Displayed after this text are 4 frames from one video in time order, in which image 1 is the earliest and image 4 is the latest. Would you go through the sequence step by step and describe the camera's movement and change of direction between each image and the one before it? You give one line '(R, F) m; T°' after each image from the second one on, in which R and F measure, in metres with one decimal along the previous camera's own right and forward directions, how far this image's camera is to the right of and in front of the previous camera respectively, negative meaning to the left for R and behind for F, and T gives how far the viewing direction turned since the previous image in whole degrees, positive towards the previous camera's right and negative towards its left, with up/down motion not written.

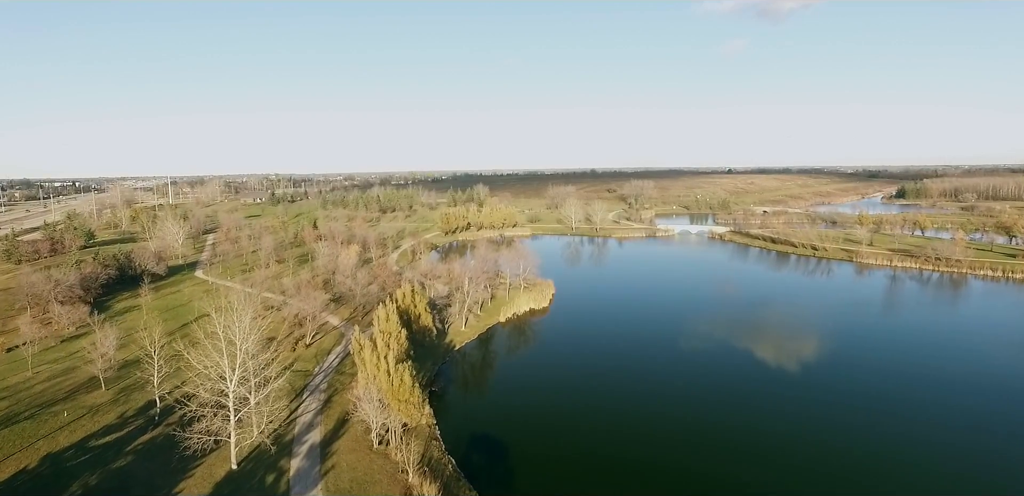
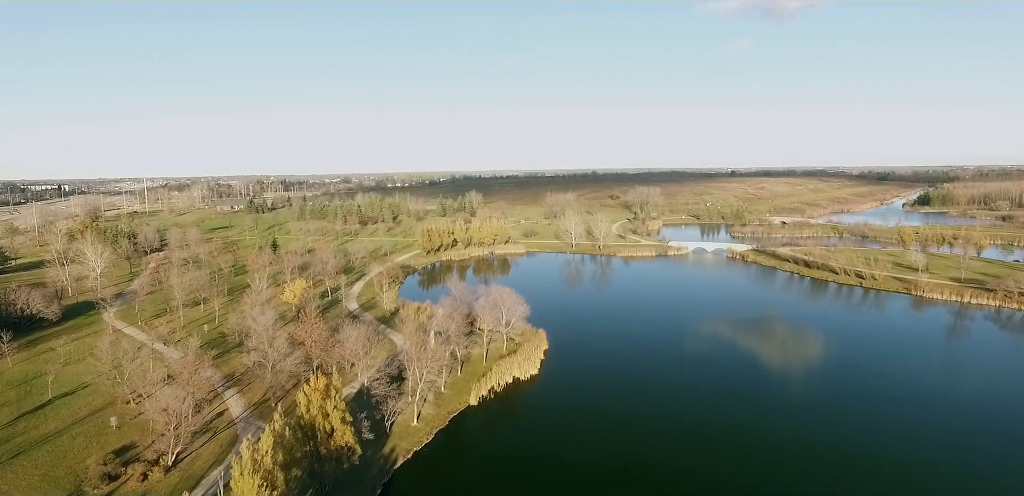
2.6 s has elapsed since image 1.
(+1.4, +10.0) m; 0°
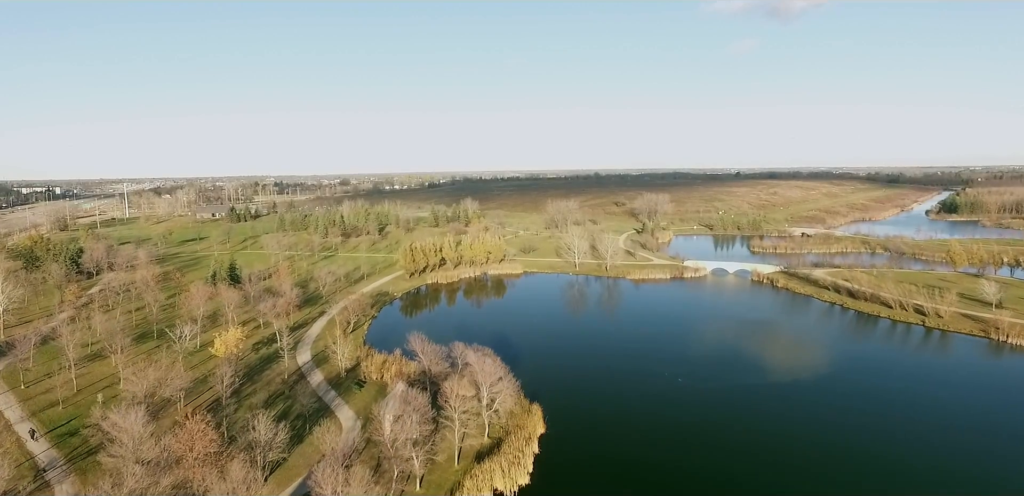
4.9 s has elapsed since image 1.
(+0.9, +8.6) m; 0°
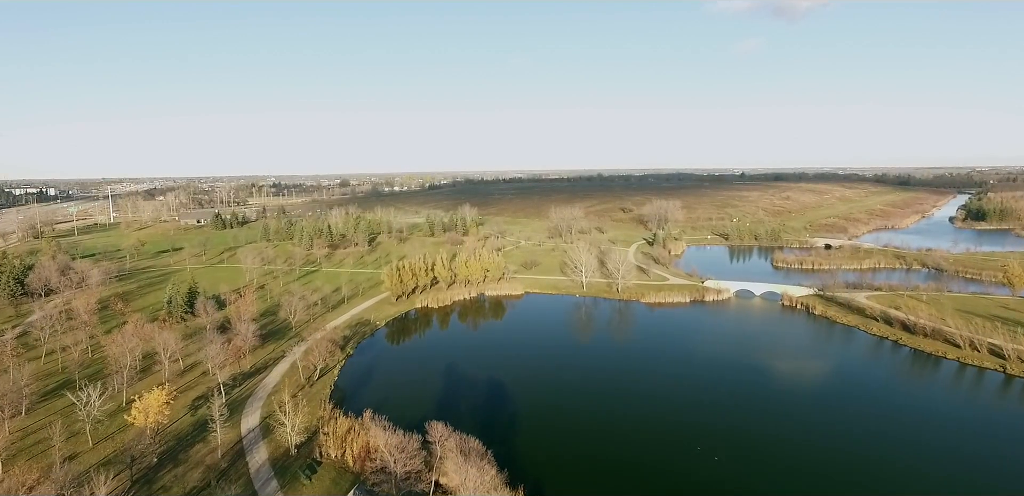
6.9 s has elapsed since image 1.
(+0.2, +7.0) m; 0°
